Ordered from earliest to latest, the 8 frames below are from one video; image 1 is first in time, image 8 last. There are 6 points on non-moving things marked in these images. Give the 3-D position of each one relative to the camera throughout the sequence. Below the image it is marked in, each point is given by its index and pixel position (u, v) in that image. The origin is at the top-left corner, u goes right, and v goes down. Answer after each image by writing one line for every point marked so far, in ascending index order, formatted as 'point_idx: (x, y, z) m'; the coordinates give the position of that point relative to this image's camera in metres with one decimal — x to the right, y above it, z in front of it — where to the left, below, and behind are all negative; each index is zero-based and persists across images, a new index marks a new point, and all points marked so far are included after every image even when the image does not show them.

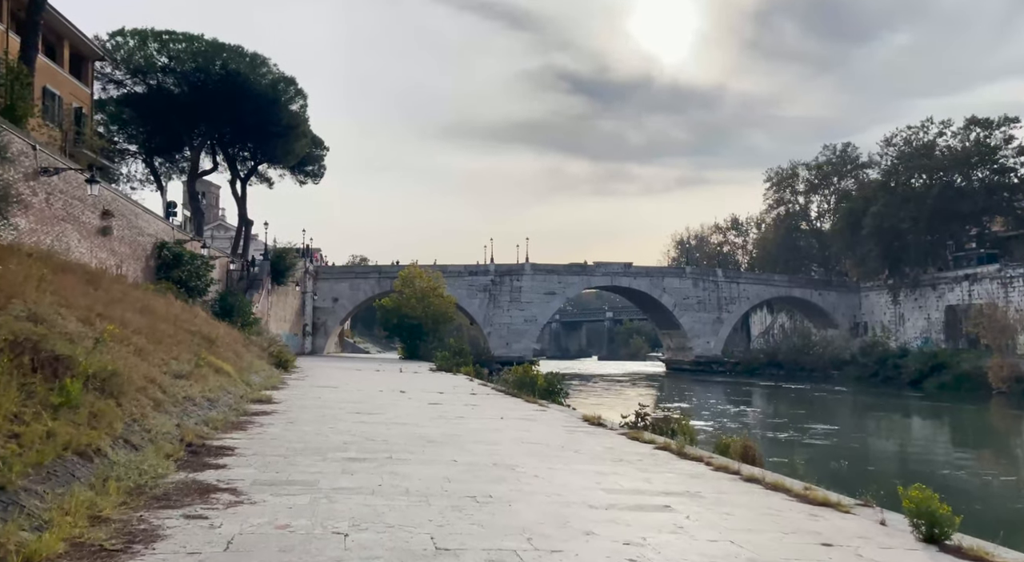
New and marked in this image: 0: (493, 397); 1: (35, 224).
0: (-0.5, -2.6, +17.7) m
1: (-11.5, +1.4, +19.4) m
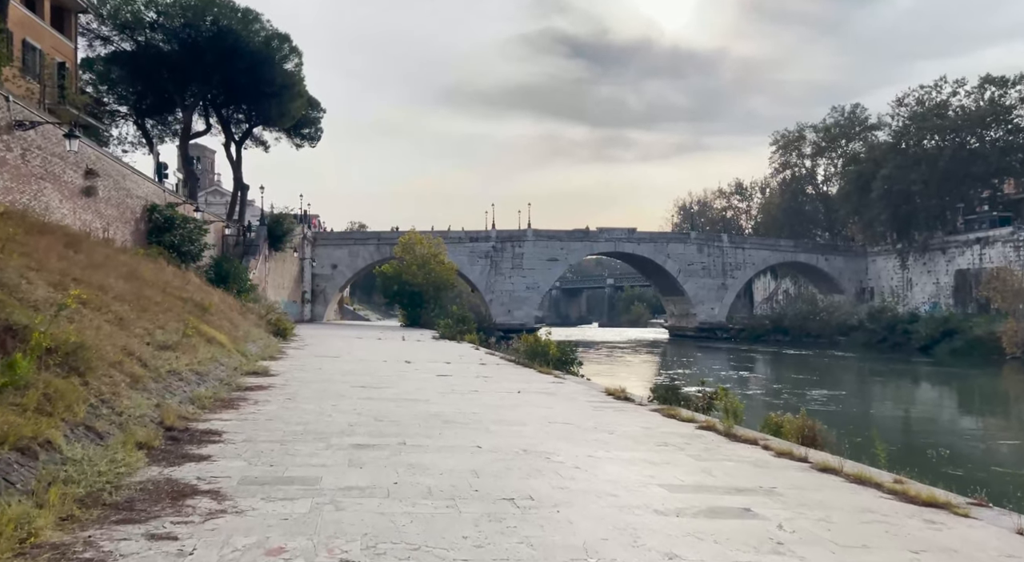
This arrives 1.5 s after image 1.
0: (-0.2, -1.8, +16.7) m
1: (-11.3, +2.3, +18.1) m
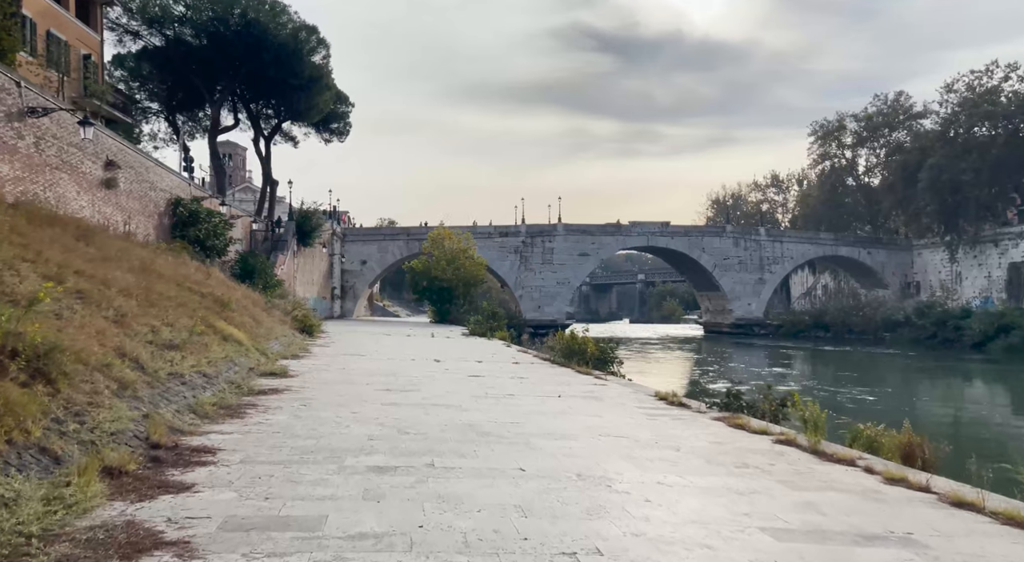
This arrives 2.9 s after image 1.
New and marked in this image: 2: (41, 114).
0: (+0.5, -1.7, +15.5) m
1: (-10.5, +2.4, +17.3) m
2: (-10.5, +3.7, +18.1) m
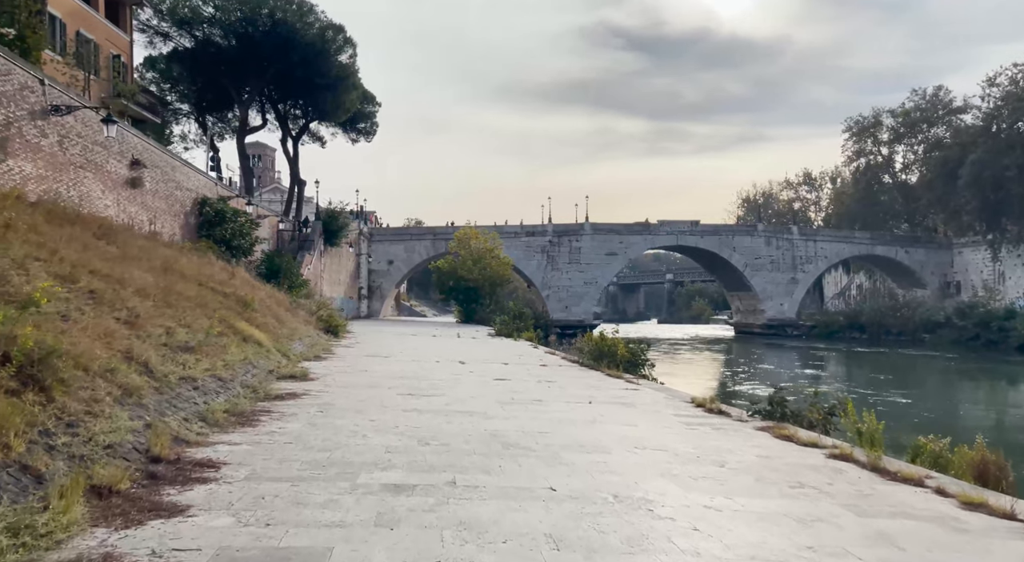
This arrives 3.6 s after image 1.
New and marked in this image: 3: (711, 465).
0: (+1.0, -1.7, +15.0) m
1: (-9.9, +2.4, +17.2) m
2: (-9.9, +3.7, +17.9) m
3: (+1.4, -1.3, +5.8) m
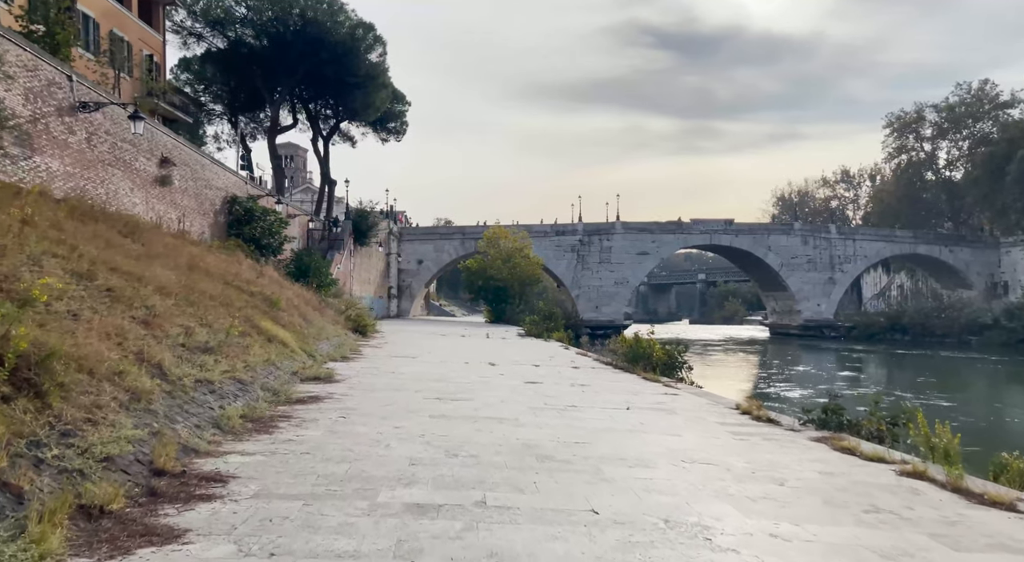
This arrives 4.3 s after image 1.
0: (+1.5, -1.6, +14.4) m
1: (-9.3, +2.4, +17.0) m
2: (-9.2, +3.8, +17.8) m
3: (+1.7, -1.3, +5.2) m
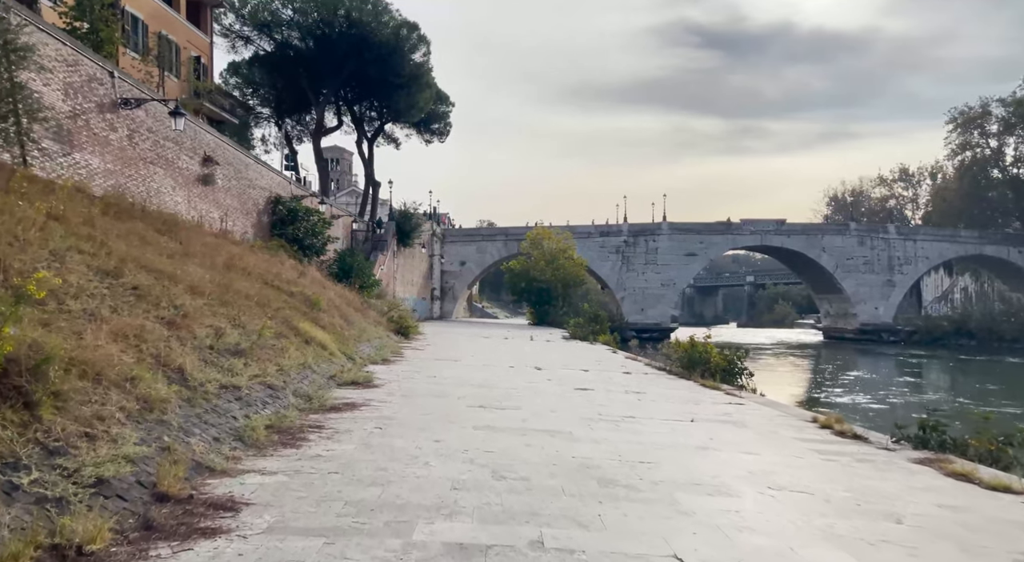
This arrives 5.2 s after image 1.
0: (+2.4, -1.6, +13.5) m
1: (-8.3, +2.4, +16.7) m
2: (-8.2, +3.8, +17.5) m
3: (+2.0, -1.3, +4.3) m
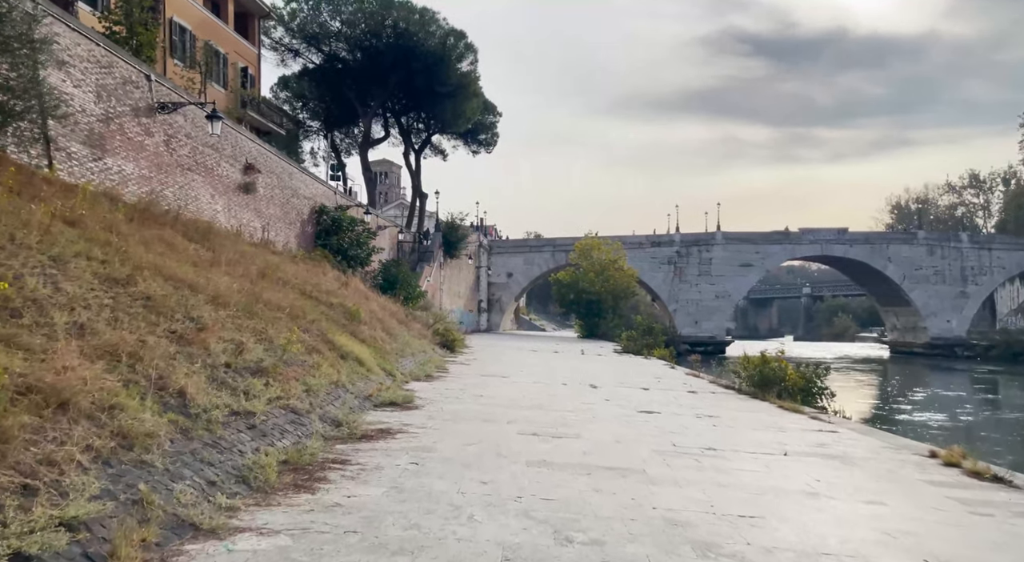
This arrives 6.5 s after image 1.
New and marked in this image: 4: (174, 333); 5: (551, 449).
0: (+3.2, -1.8, +12.1) m
1: (-7.3, +2.2, +16.0) m
2: (-7.2, +3.6, +16.8) m
3: (+2.3, -1.3, +3.0) m
4: (-3.0, -0.5, +7.2) m
5: (+0.3, -1.4, +7.0) m
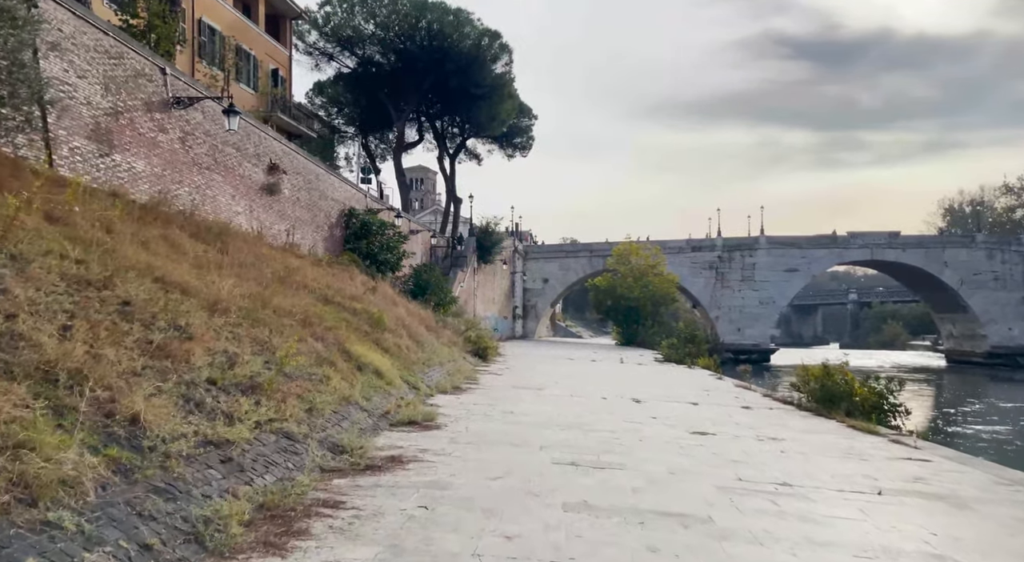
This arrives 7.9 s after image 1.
0: (+3.7, -1.8, +10.8) m
1: (-6.6, +2.1, +15.1) m
2: (-6.5, +3.5, +15.9) m
3: (+2.4, -1.3, +1.7) m
4: (-2.7, -0.5, +6.1) m
5: (+0.6, -1.5, +5.7) m
